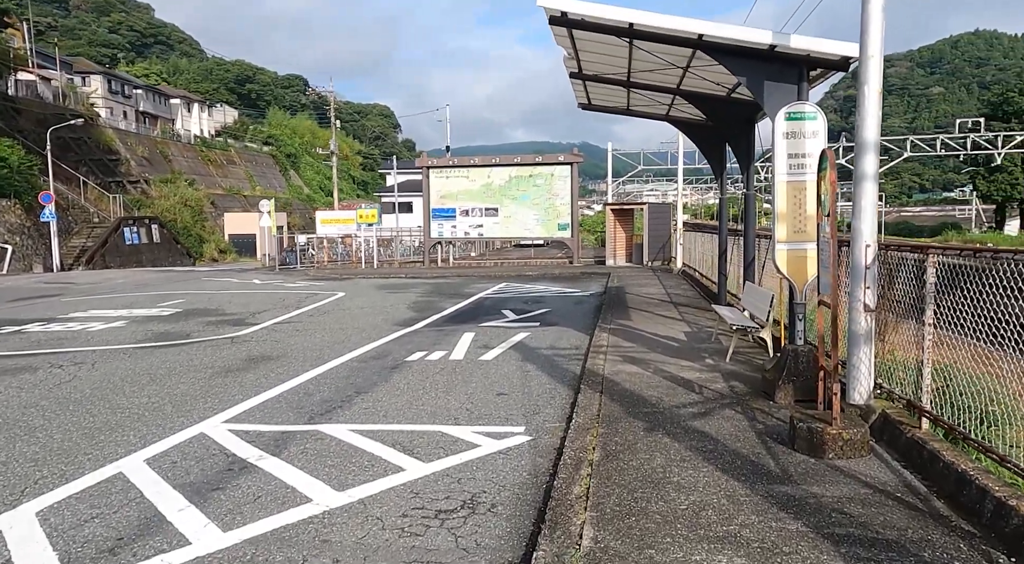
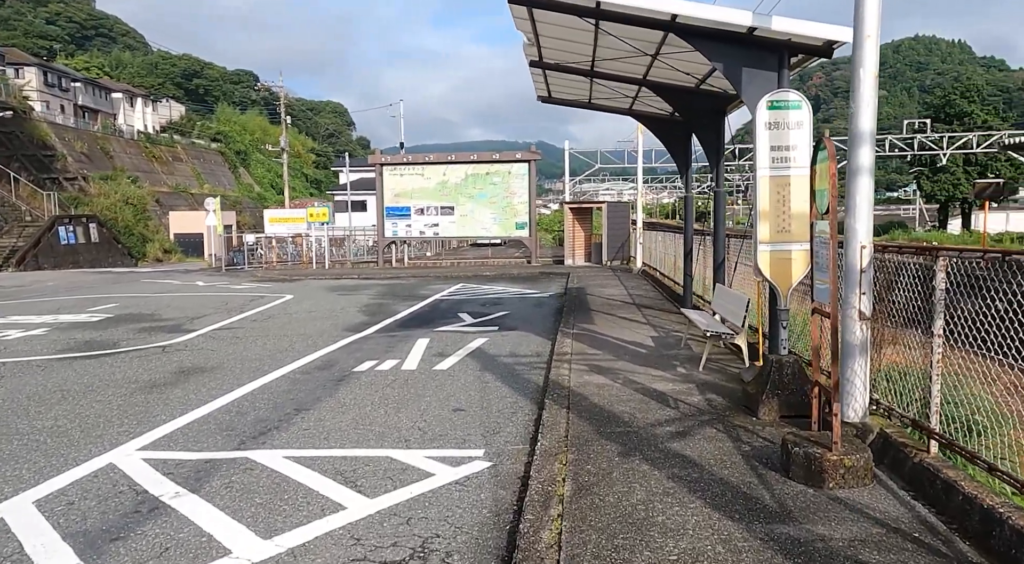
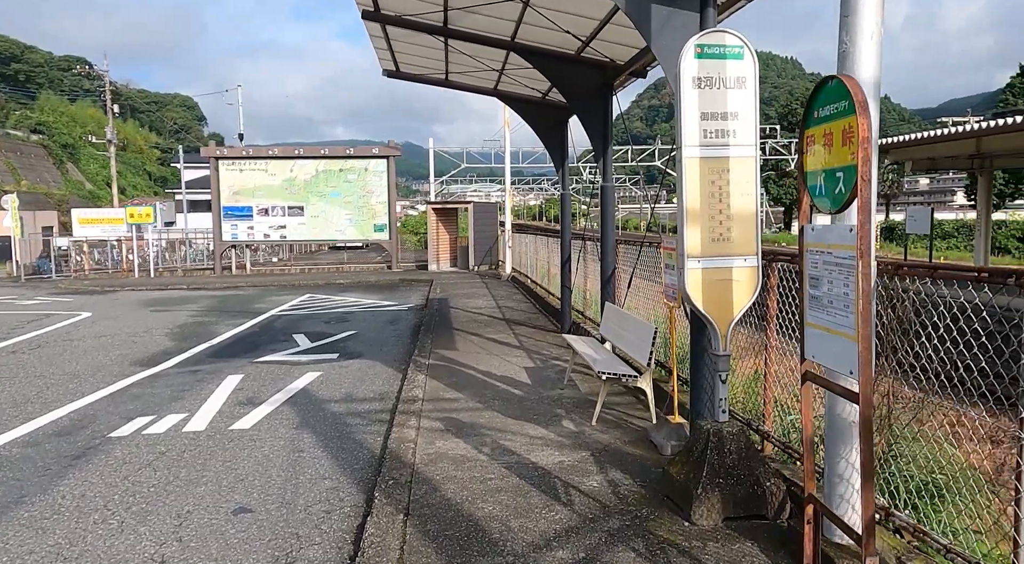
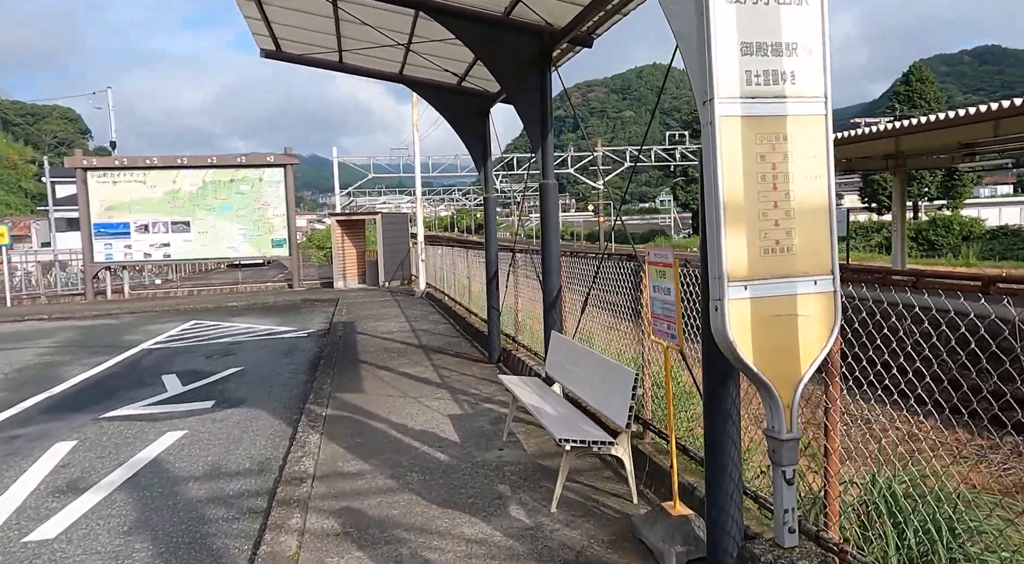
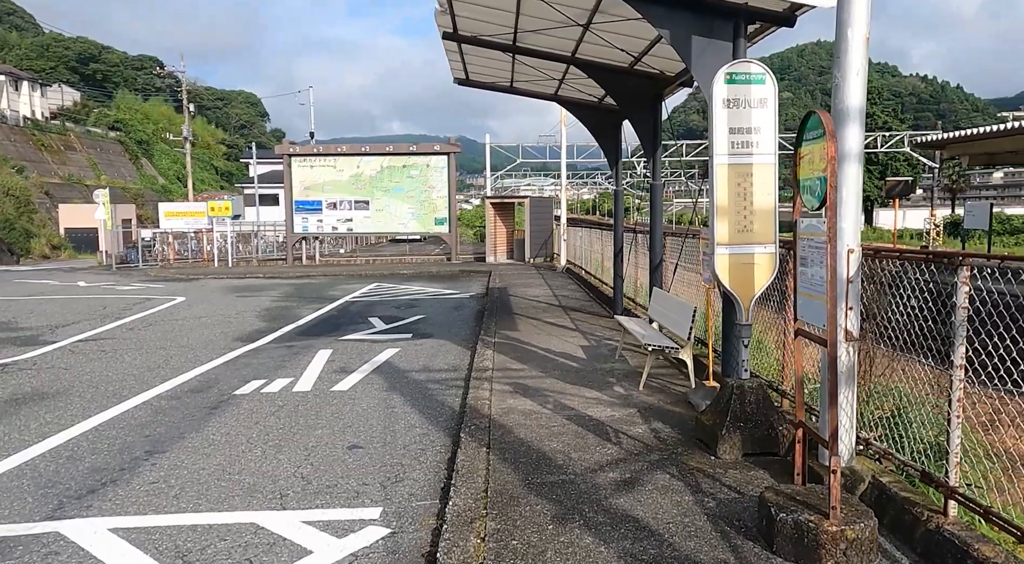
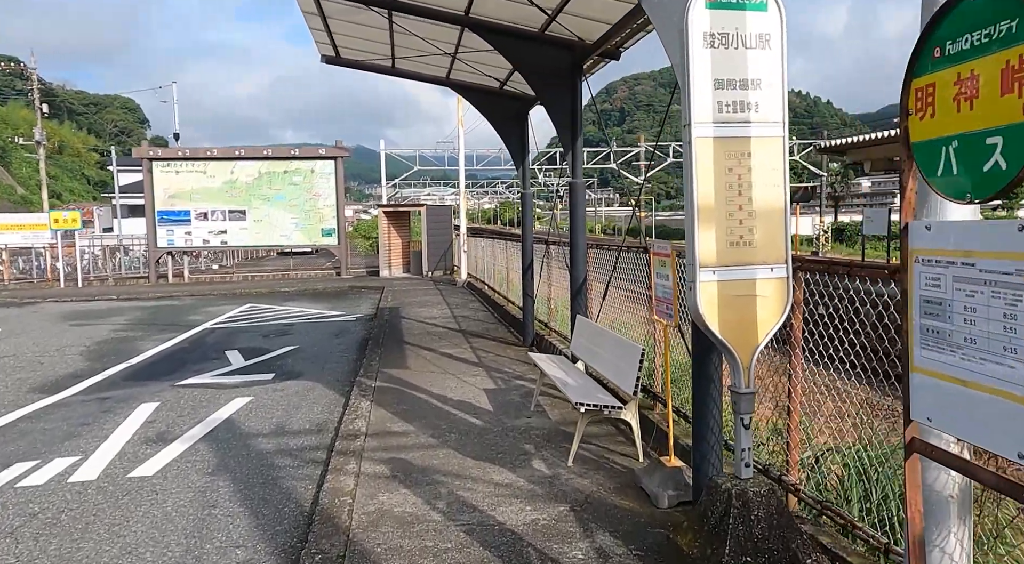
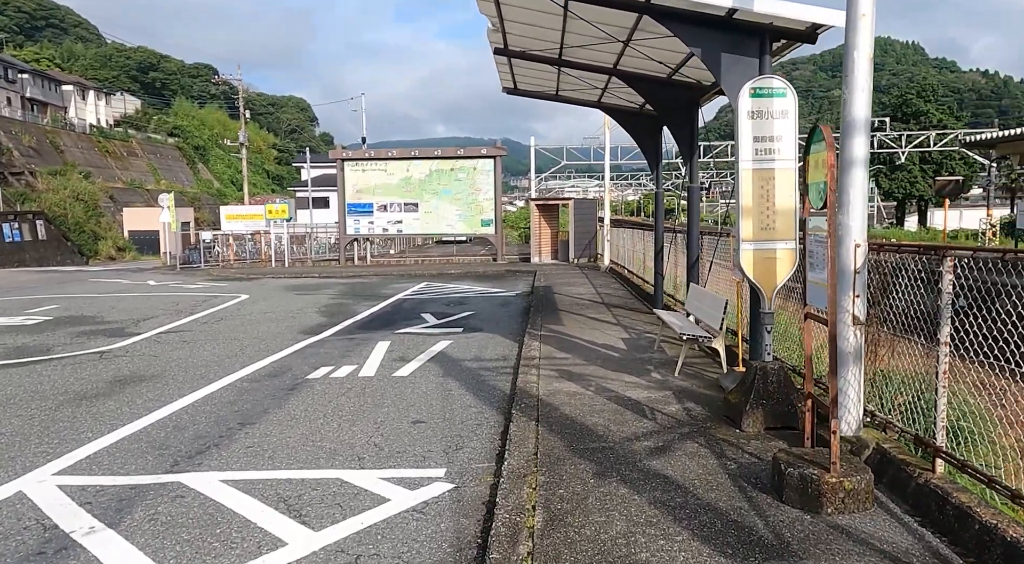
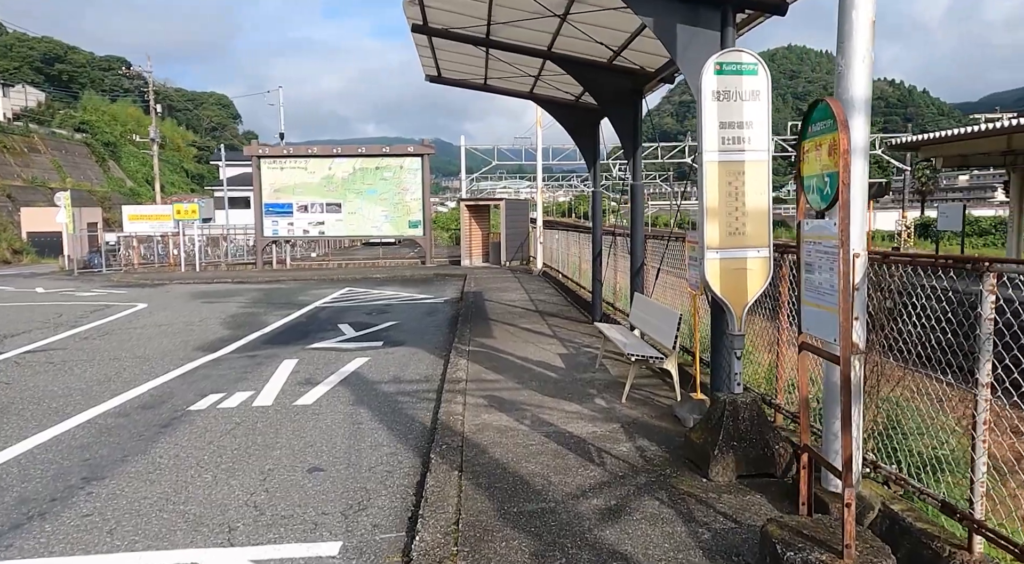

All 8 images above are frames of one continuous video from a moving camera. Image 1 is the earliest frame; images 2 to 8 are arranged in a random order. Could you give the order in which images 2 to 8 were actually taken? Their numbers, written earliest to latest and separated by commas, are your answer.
2, 7, 5, 8, 3, 6, 4
